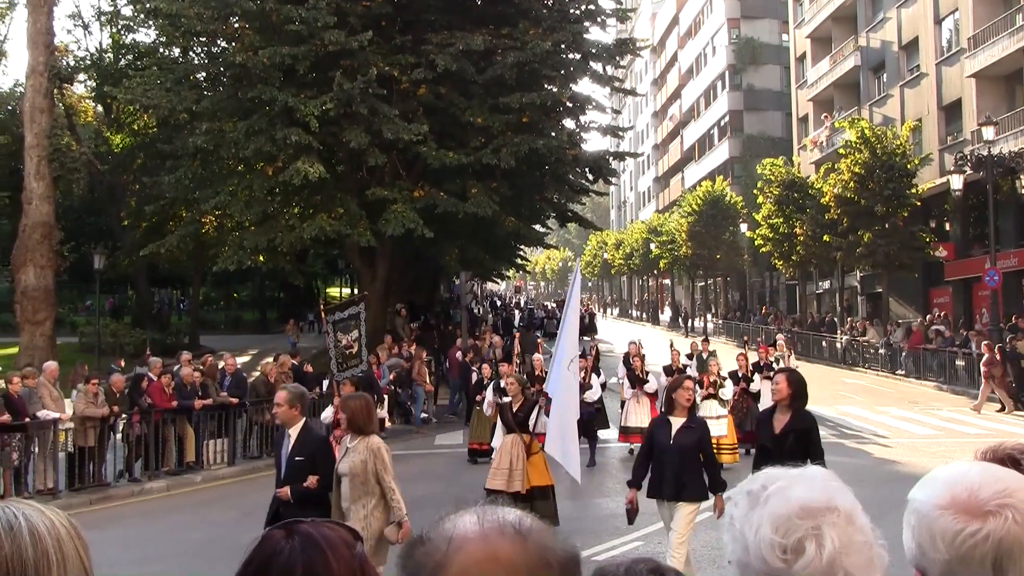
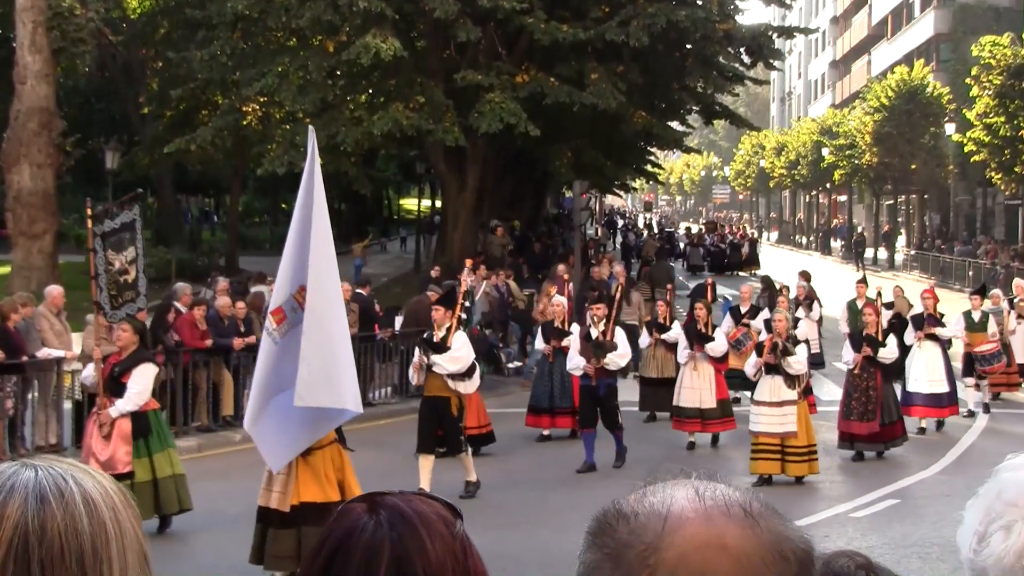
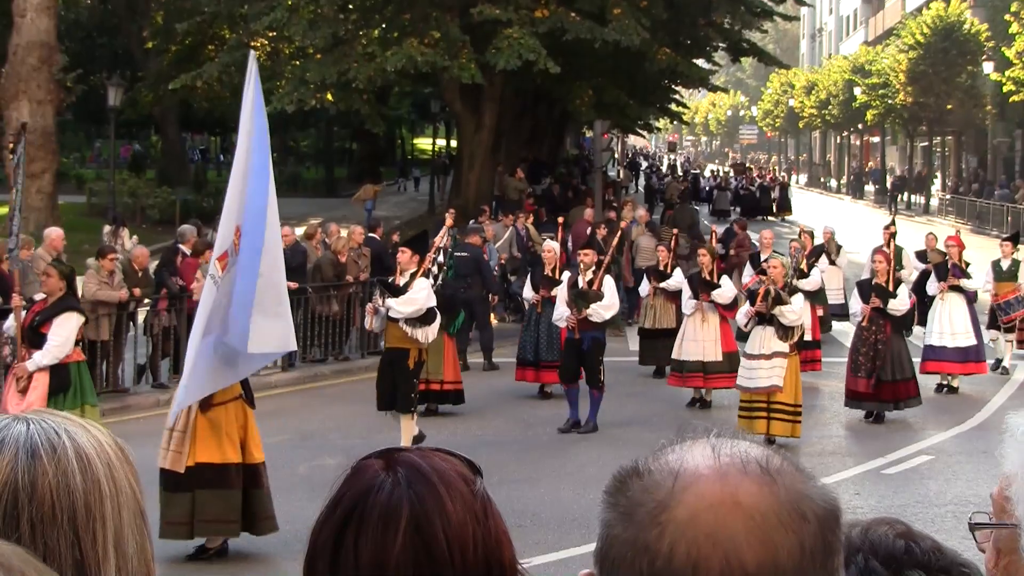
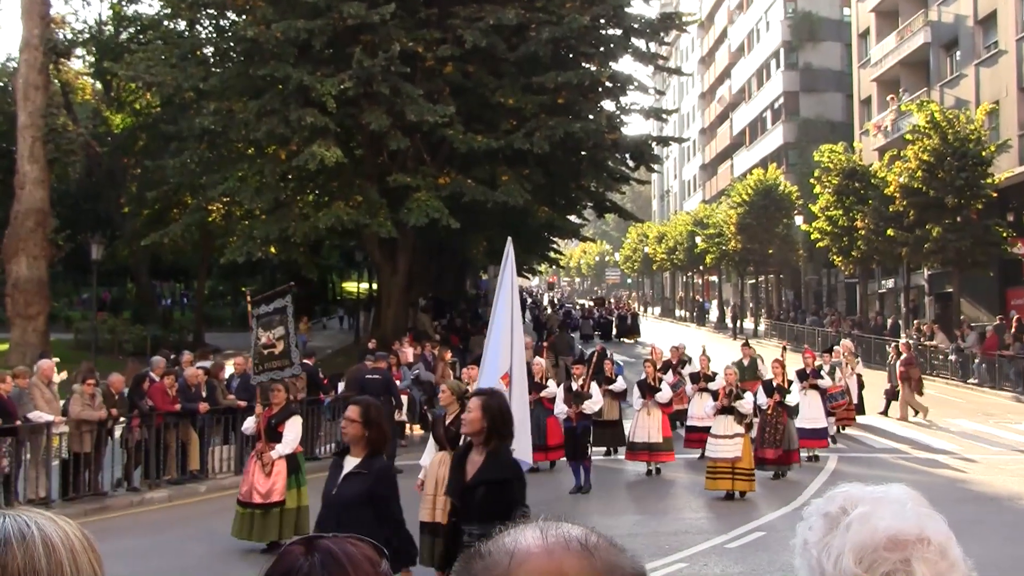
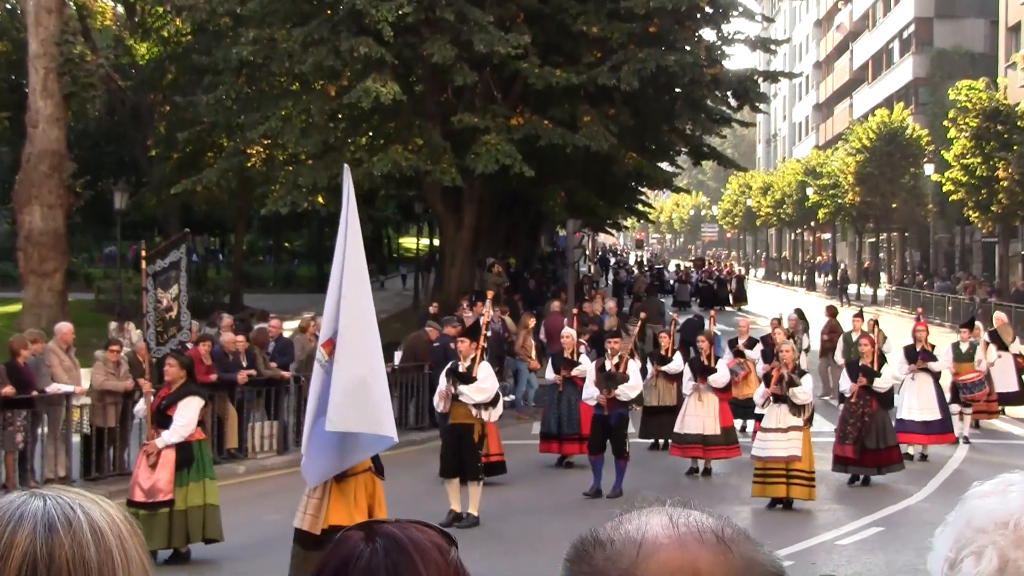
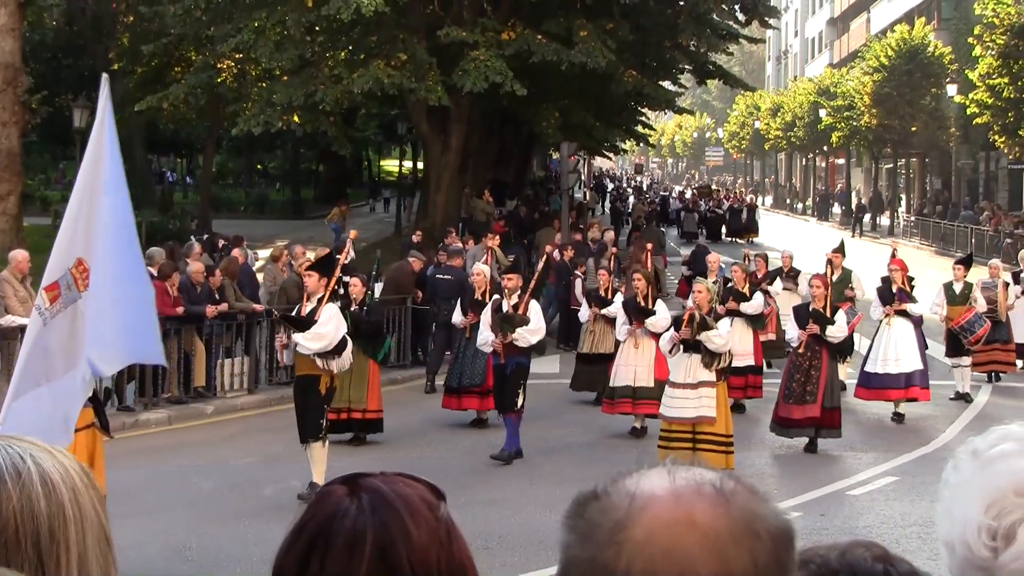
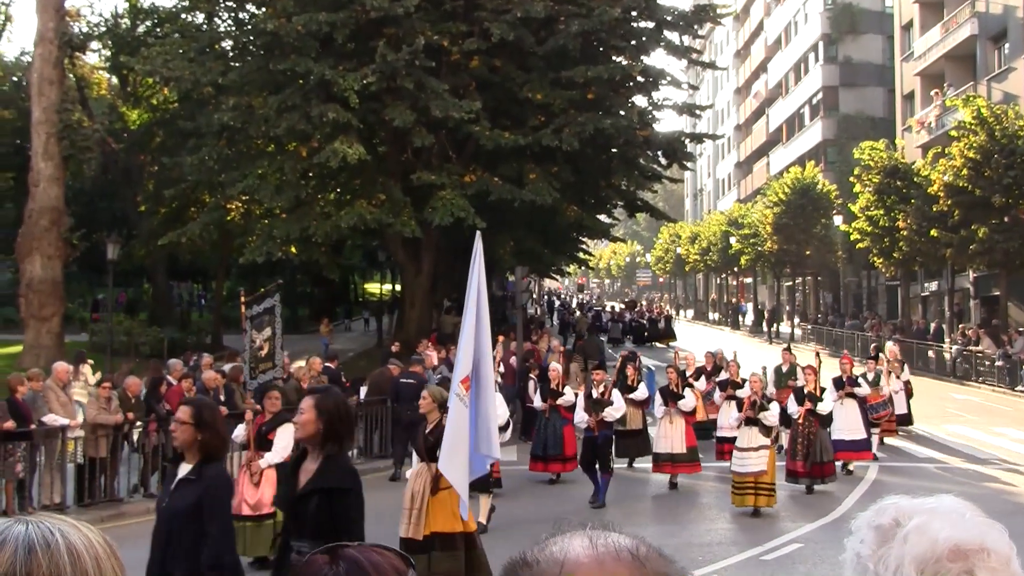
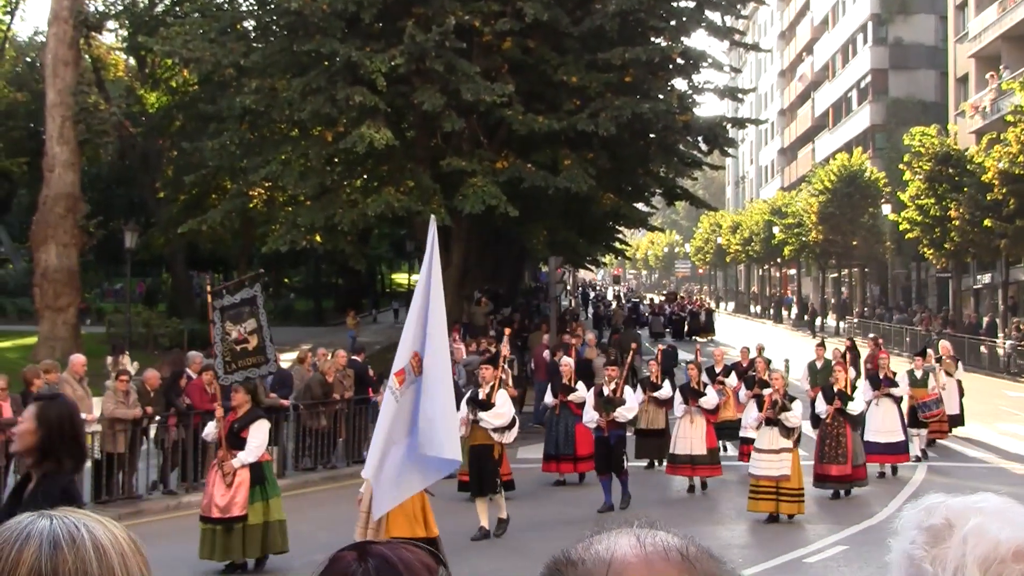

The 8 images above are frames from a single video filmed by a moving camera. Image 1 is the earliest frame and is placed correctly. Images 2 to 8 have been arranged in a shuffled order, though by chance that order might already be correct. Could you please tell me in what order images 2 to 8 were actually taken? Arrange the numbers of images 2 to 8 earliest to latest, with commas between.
4, 7, 8, 5, 2, 3, 6
